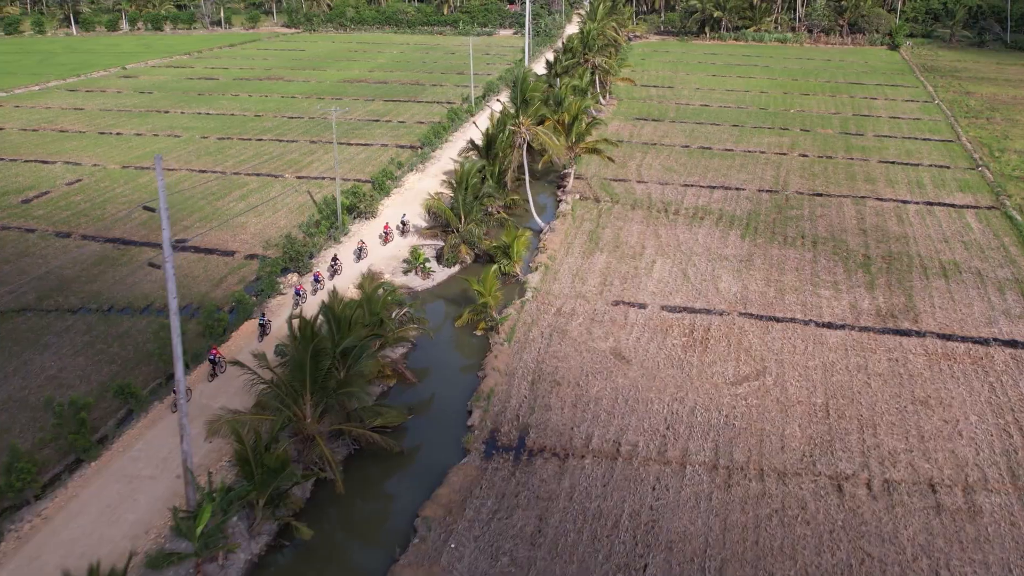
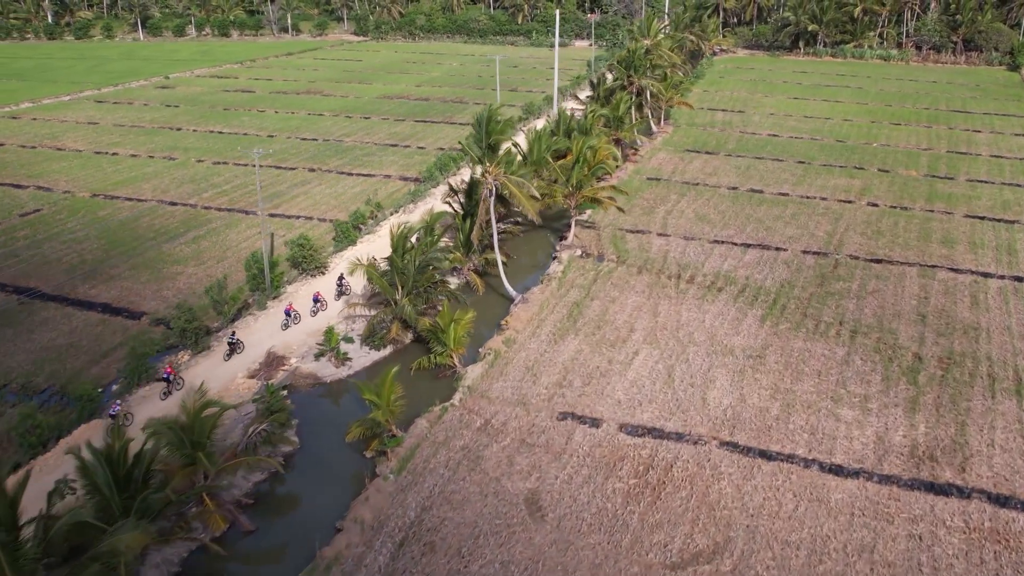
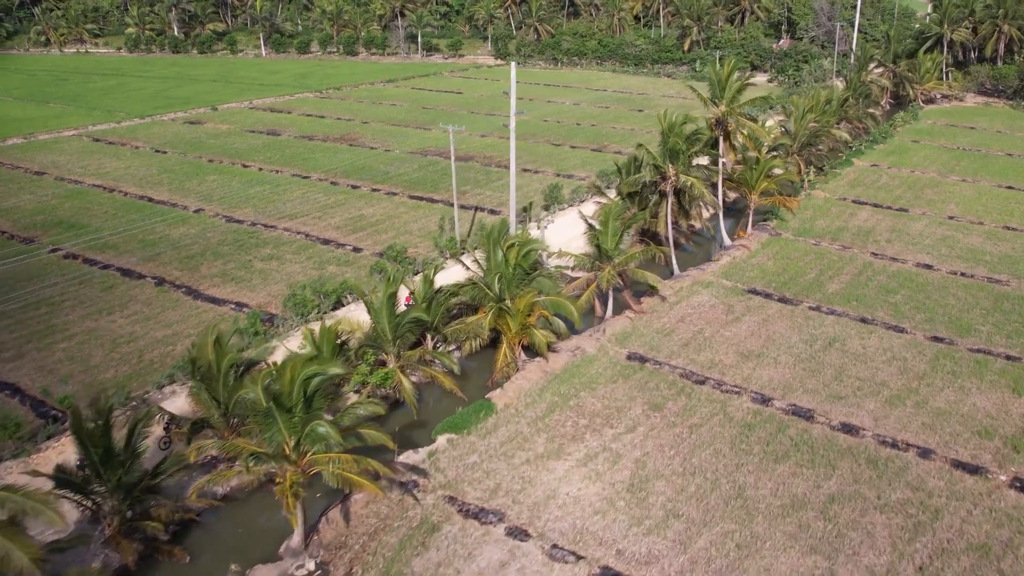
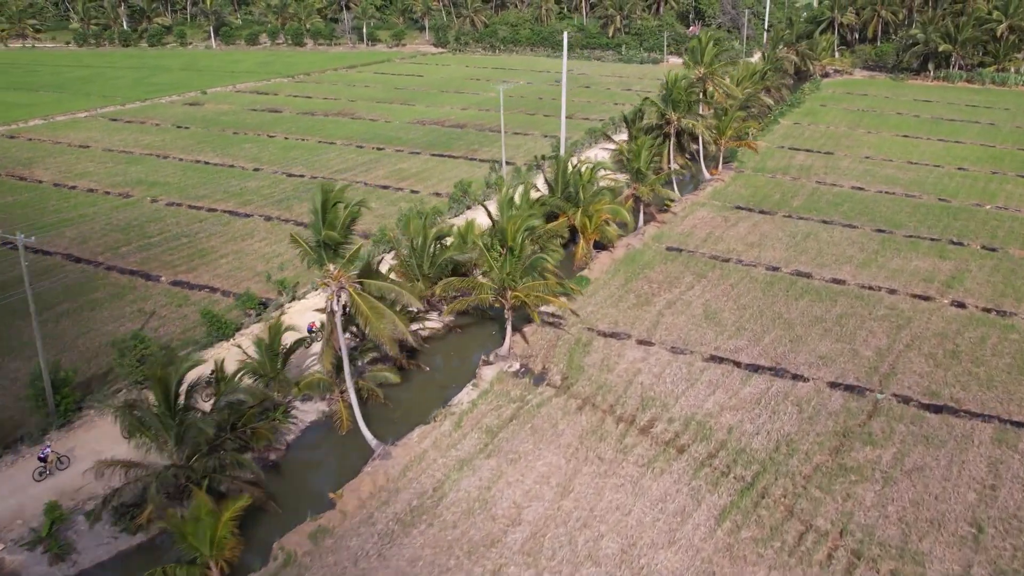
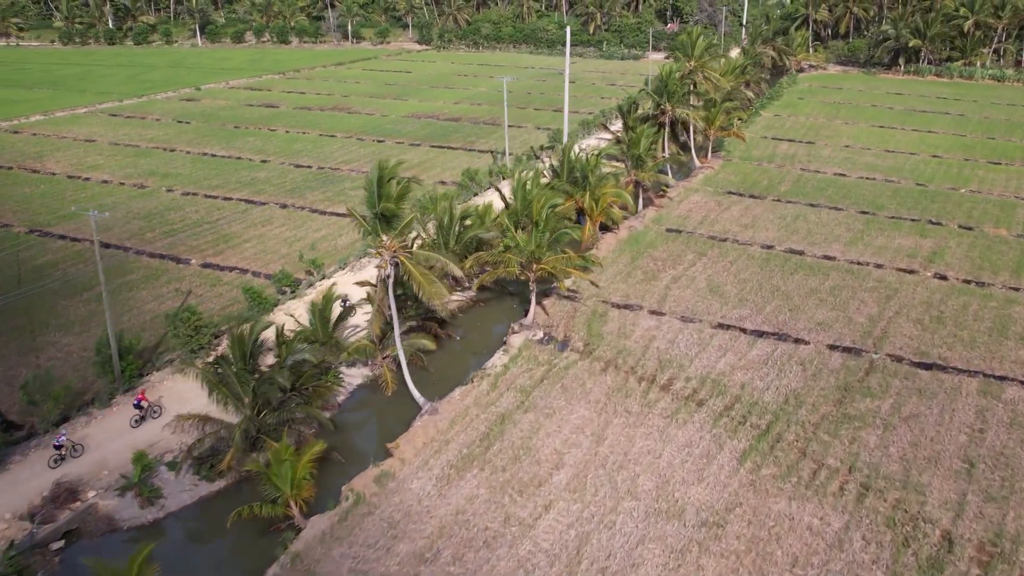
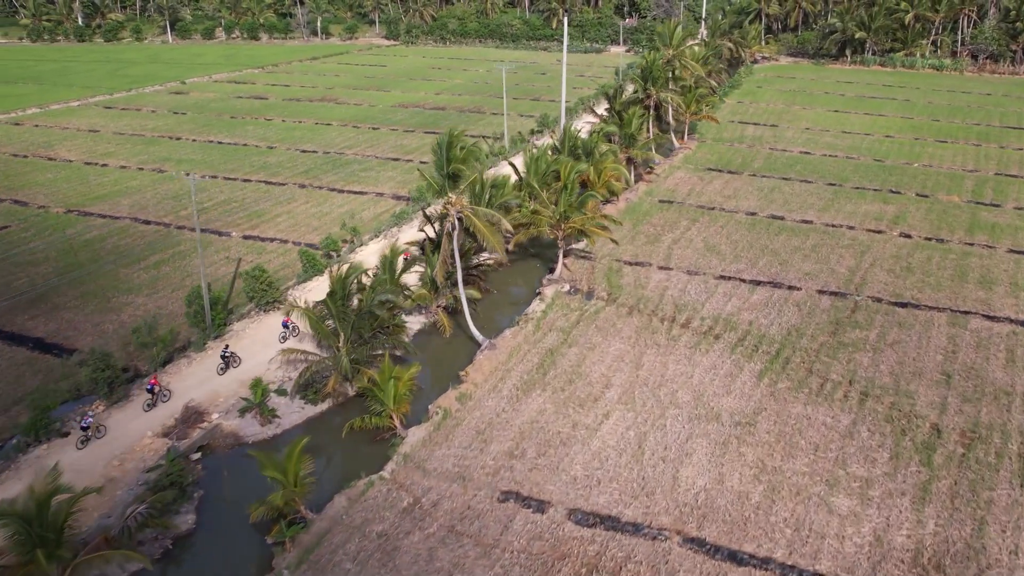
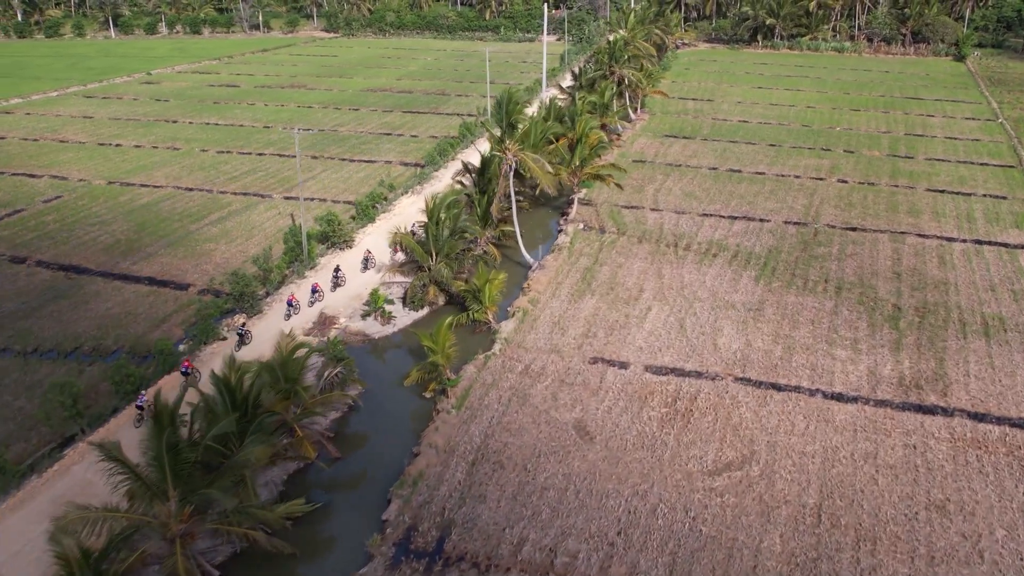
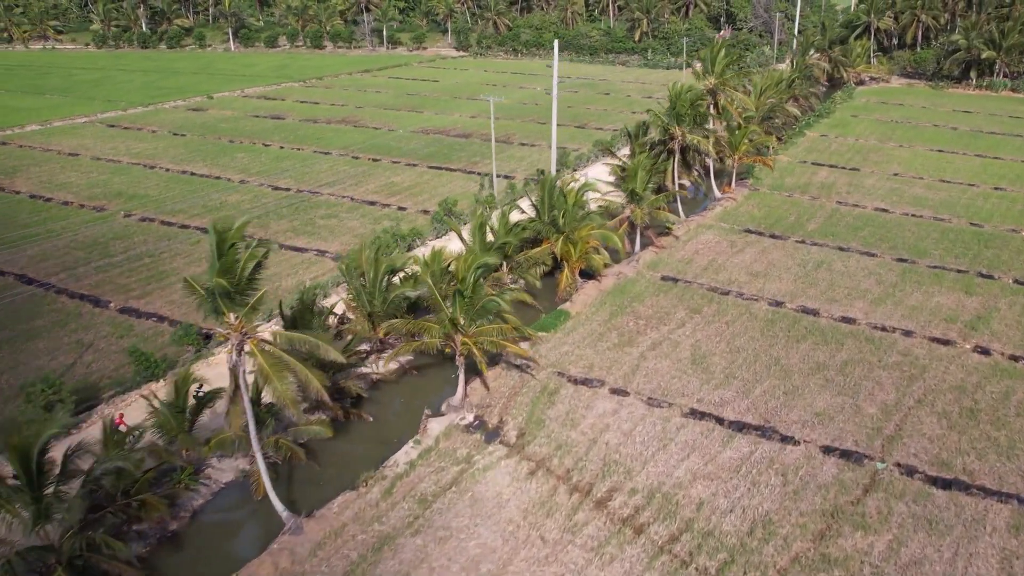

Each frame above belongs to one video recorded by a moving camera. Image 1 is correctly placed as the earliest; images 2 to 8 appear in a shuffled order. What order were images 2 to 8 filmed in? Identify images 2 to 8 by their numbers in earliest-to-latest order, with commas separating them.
7, 2, 6, 5, 4, 8, 3
